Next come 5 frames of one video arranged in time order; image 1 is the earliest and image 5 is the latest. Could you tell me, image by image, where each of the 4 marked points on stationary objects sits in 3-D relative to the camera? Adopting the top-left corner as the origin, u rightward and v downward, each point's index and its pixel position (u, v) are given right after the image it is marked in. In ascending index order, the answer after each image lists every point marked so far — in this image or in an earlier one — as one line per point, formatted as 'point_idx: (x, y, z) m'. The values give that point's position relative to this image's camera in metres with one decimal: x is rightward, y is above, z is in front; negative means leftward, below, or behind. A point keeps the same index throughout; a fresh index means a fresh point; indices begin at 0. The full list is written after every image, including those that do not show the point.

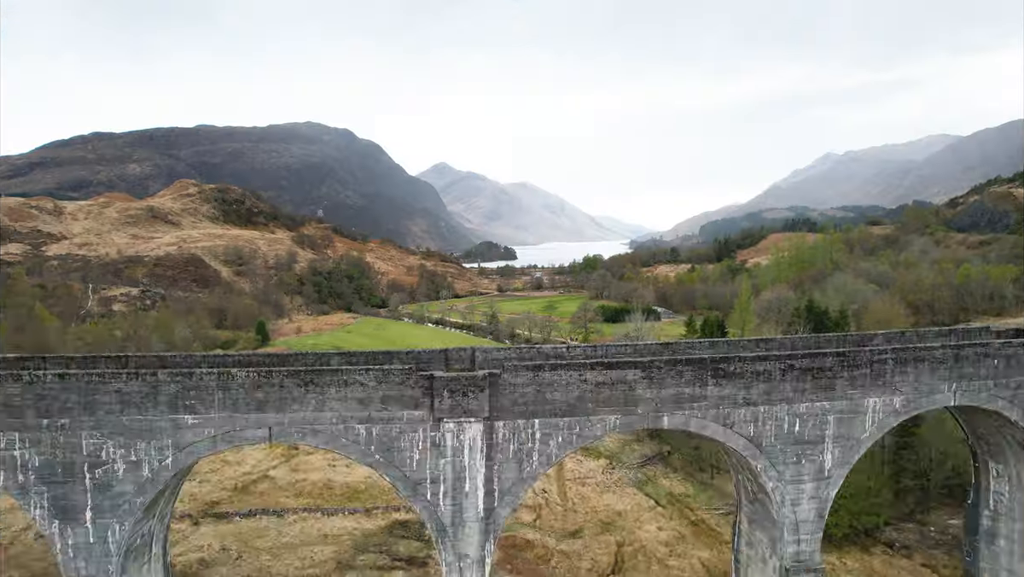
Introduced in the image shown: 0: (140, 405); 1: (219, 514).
0: (-4.2, -1.2, +7.7) m
1: (-7.3, -5.2, +17.4) m
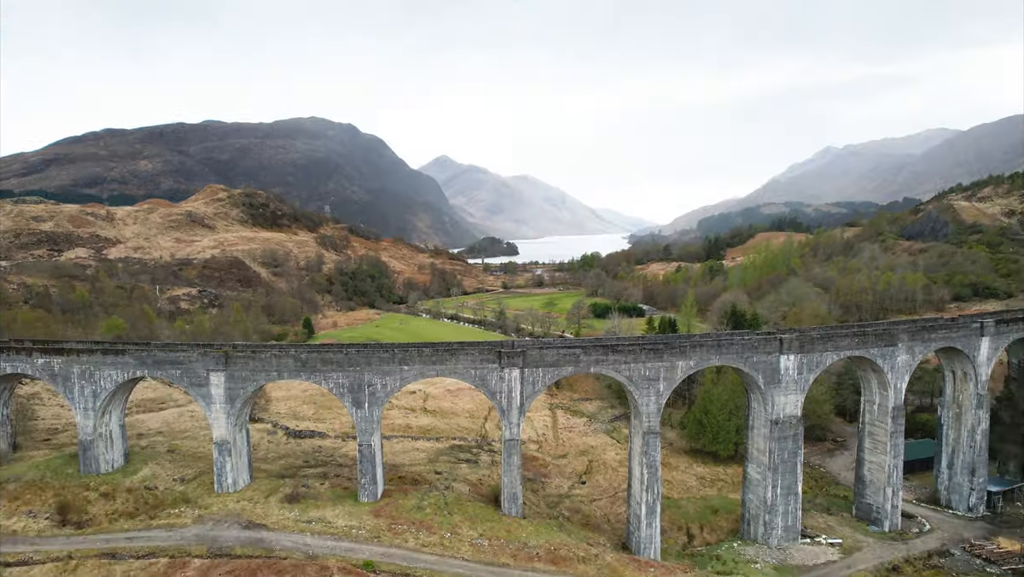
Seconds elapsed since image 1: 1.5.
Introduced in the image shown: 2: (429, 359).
0: (-3.6, -2.0, +19.8) m
1: (-6.8, -5.9, +29.5) m
2: (-2.4, -2.0, +20.0) m
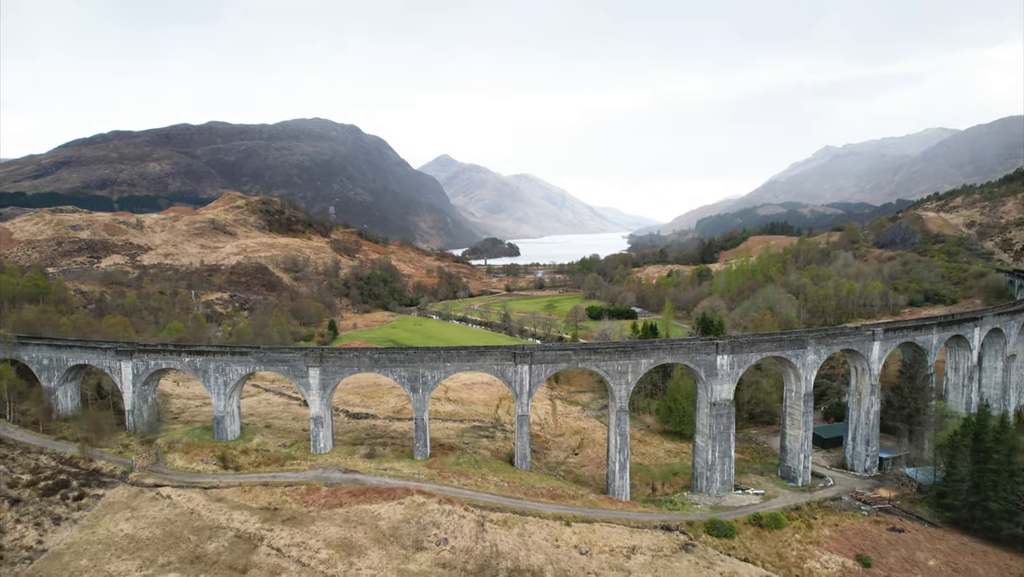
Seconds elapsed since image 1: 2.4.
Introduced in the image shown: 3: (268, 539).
0: (-3.2, -2.8, +27.9) m
1: (-6.3, -6.7, +37.6) m
2: (-2.0, -2.8, +28.1) m
3: (-6.7, -6.8, +18.8) m
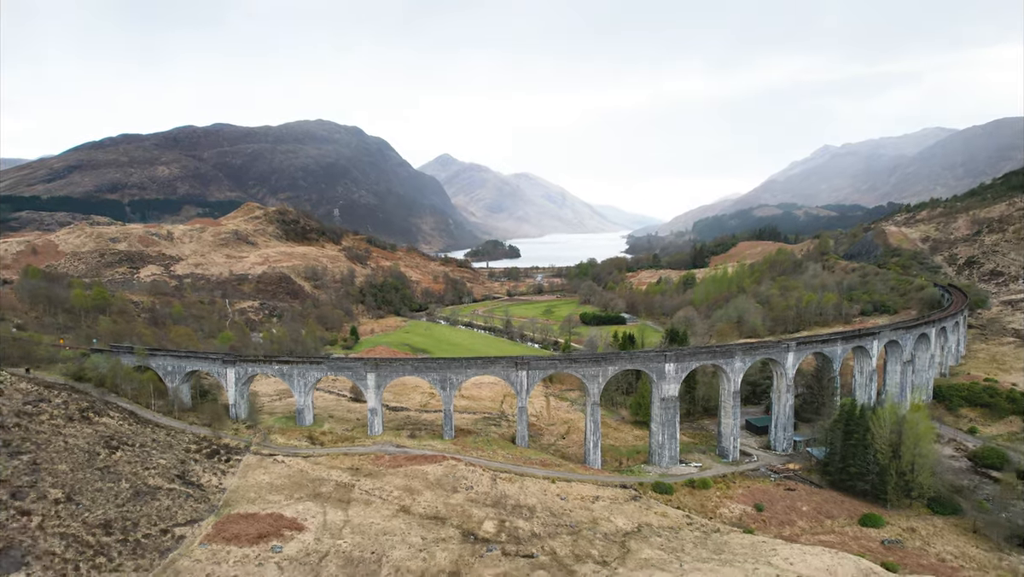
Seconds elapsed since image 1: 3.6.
0: (-3.1, -4.3, +38.3) m
1: (-6.2, -8.1, +48.0) m
2: (-1.8, -4.3, +38.4) m
3: (-6.5, -8.3, +29.2) m
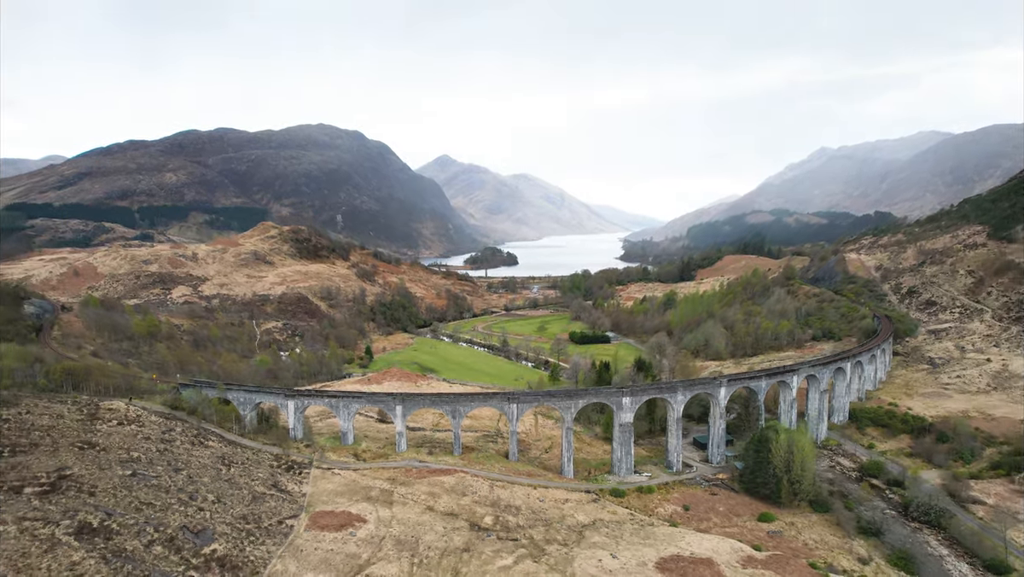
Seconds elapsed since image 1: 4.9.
0: (-3.5, -8.1, +50.3) m
1: (-6.7, -11.9, +60.0) m
2: (-2.3, -8.1, +50.5) m
3: (-7.0, -12.1, +41.2) m
